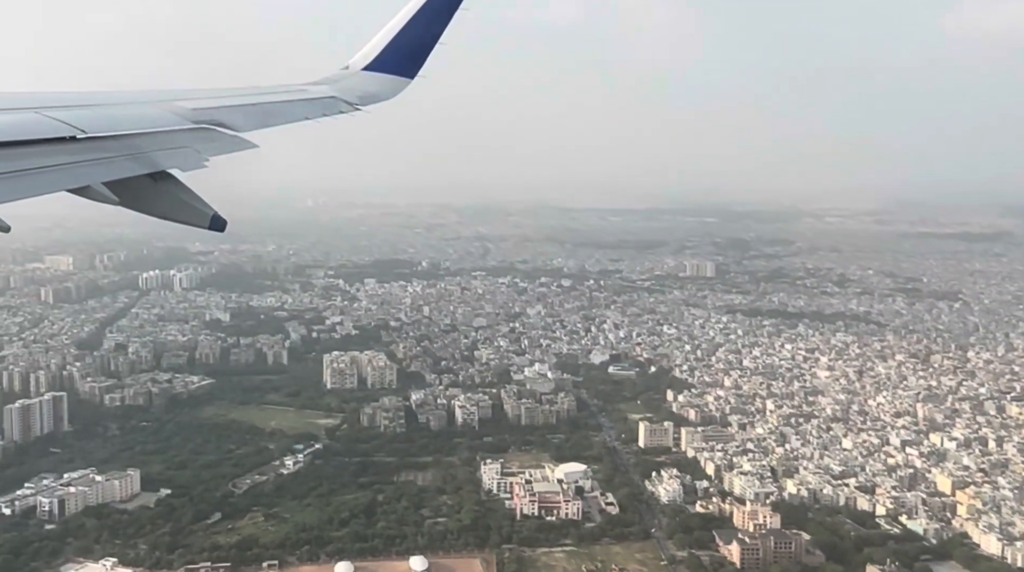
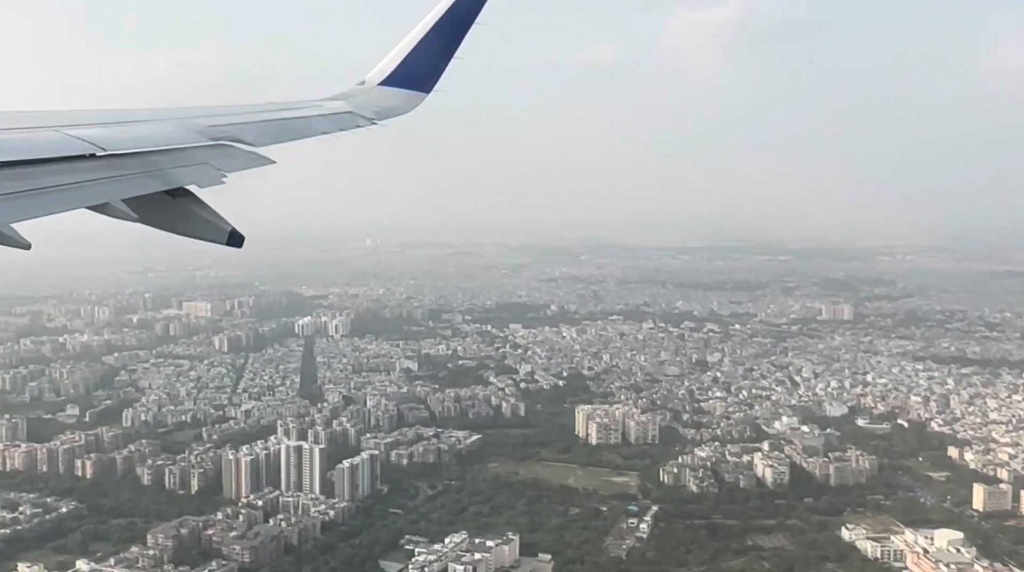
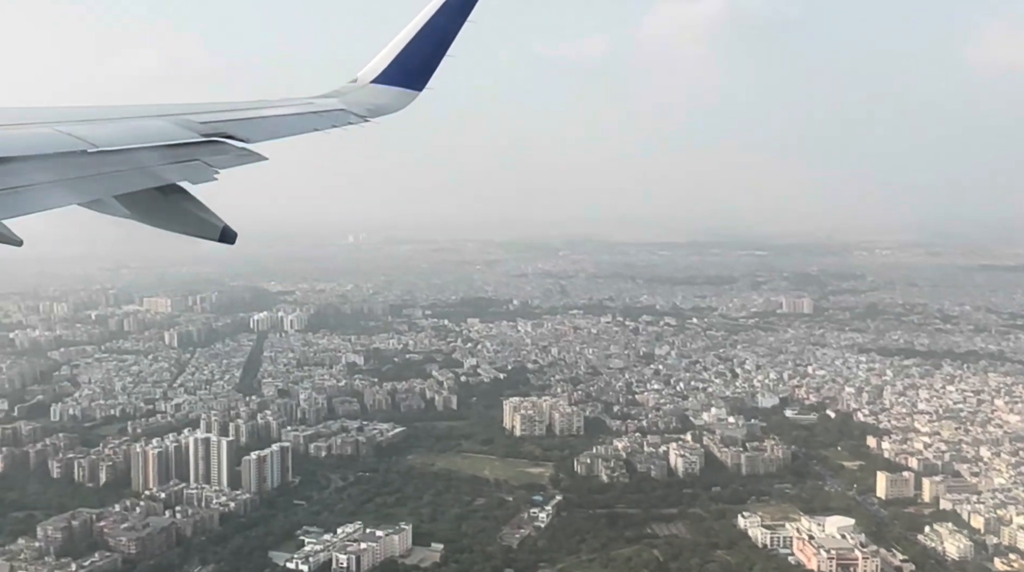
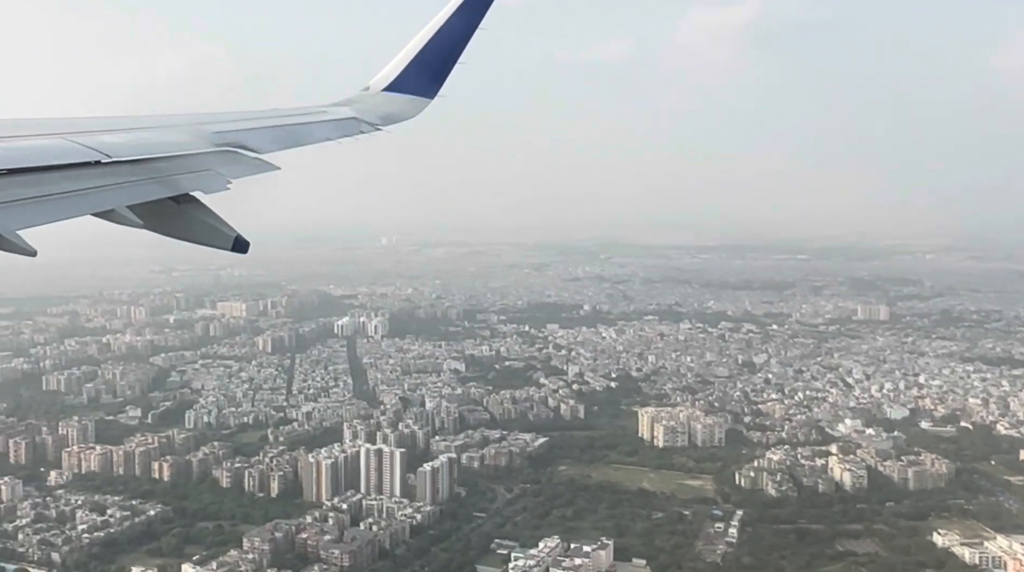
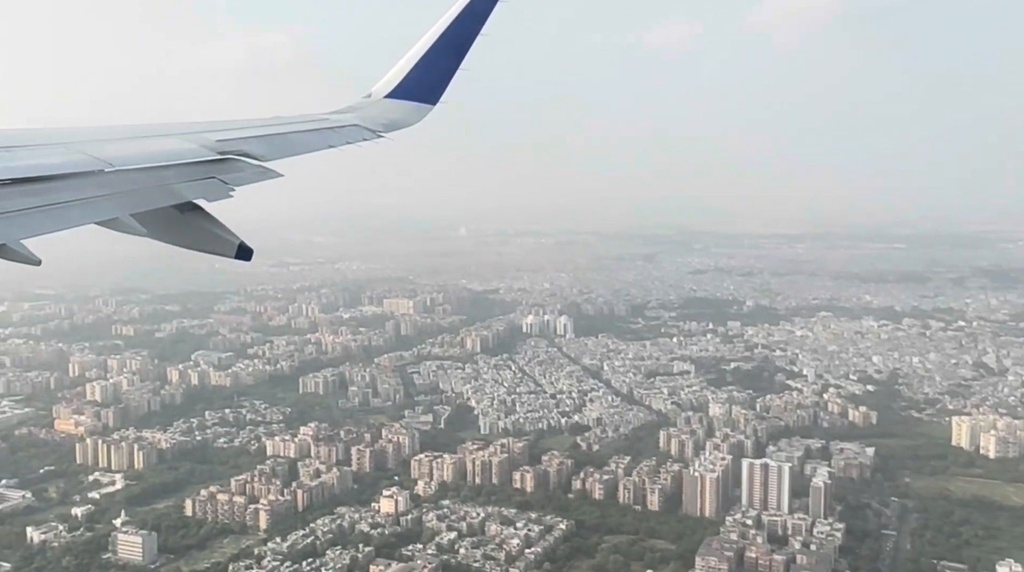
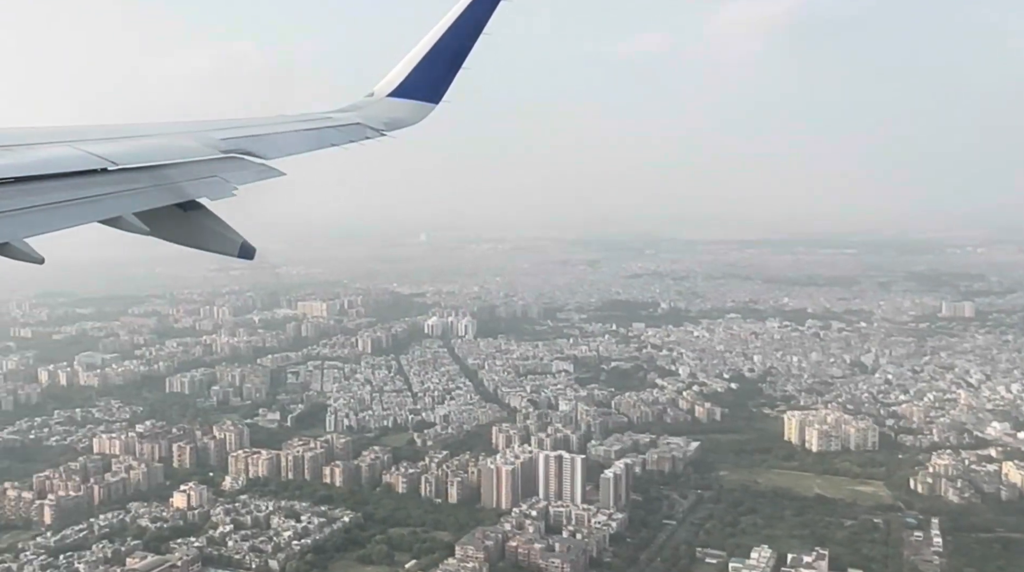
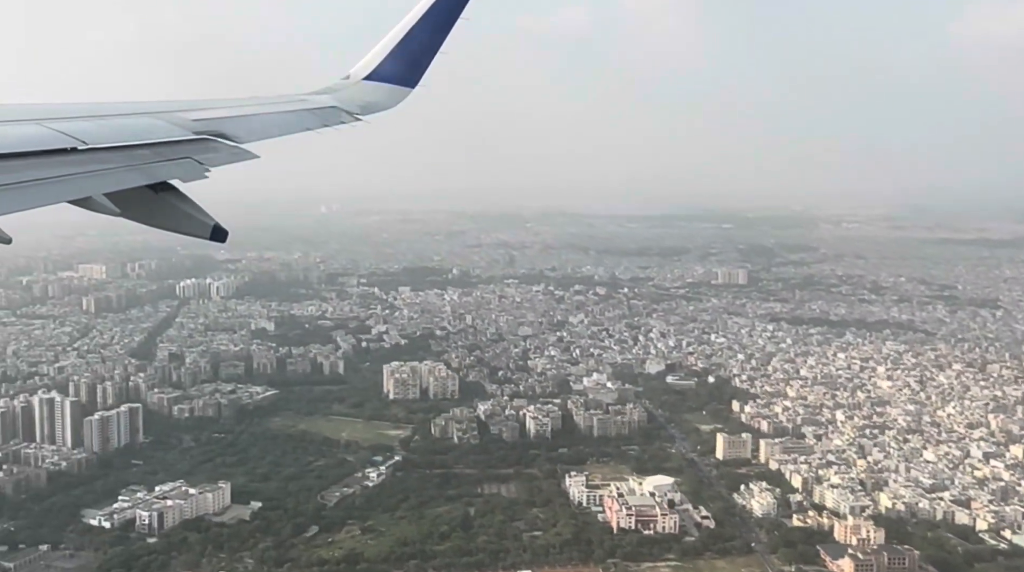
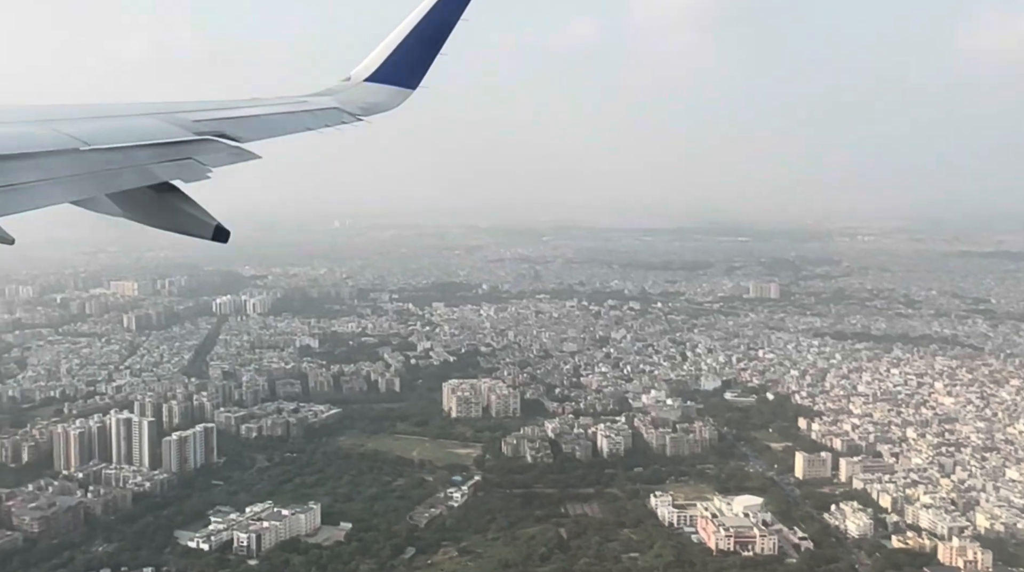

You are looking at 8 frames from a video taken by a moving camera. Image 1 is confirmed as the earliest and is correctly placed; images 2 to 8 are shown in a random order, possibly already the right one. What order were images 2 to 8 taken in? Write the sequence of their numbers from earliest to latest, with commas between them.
7, 8, 3, 2, 4, 6, 5
